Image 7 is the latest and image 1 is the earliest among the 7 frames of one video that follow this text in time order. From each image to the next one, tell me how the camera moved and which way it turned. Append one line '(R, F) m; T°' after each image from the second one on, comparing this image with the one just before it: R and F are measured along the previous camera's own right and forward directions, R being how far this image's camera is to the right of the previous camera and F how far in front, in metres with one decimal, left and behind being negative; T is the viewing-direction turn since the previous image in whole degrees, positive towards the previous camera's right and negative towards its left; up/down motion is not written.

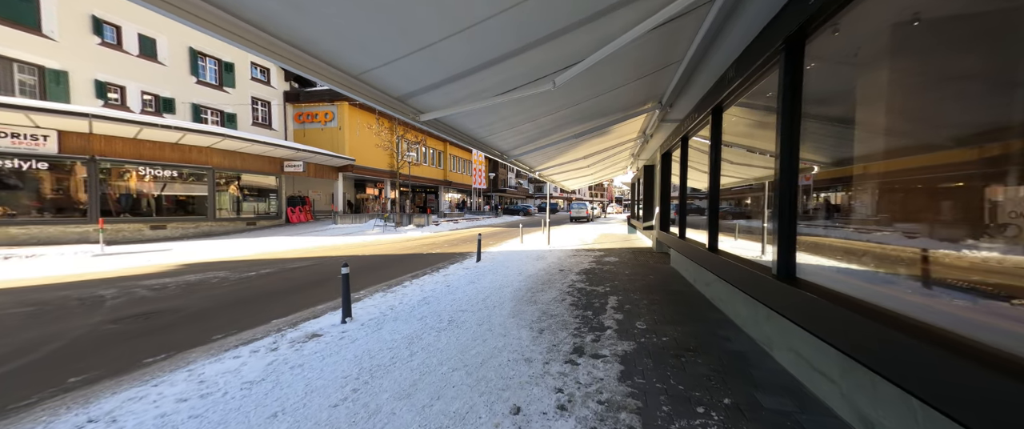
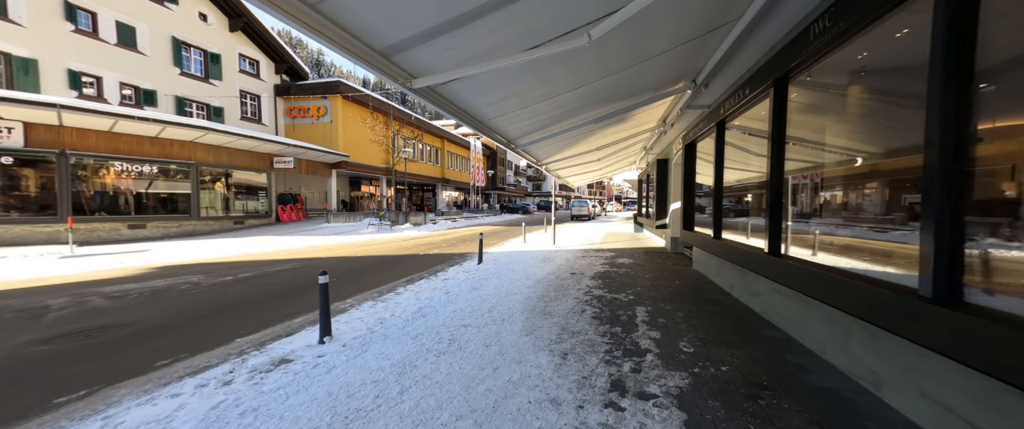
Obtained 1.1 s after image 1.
(-0.2, +0.8) m; 0°
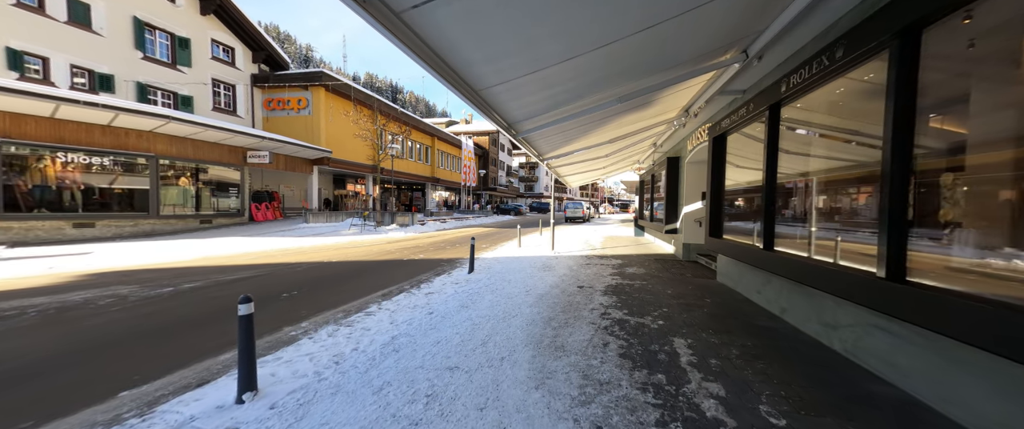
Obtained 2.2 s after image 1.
(-0.1, +1.1) m; +2°
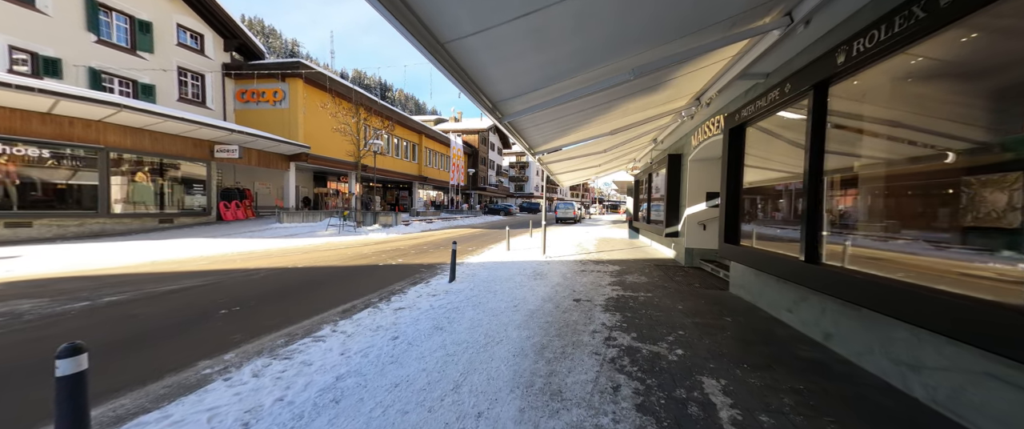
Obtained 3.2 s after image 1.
(+0.1, +0.9) m; +2°
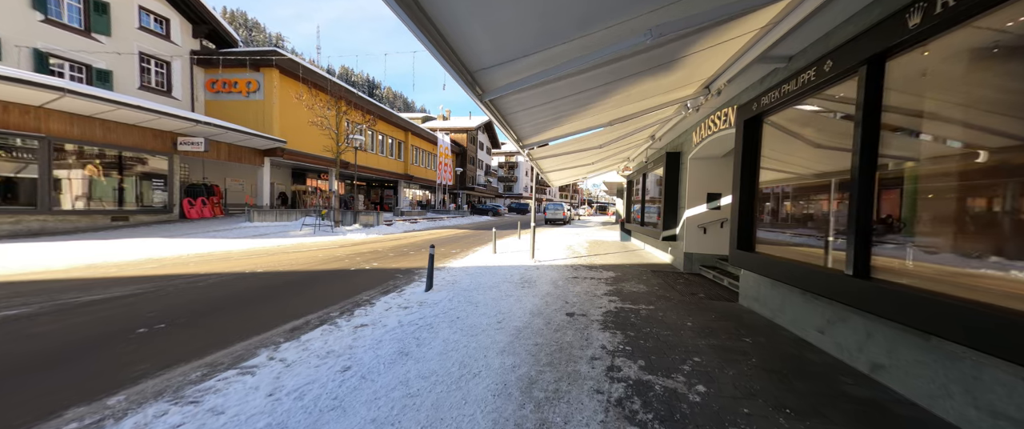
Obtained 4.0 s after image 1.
(+0.1, +0.7) m; +2°
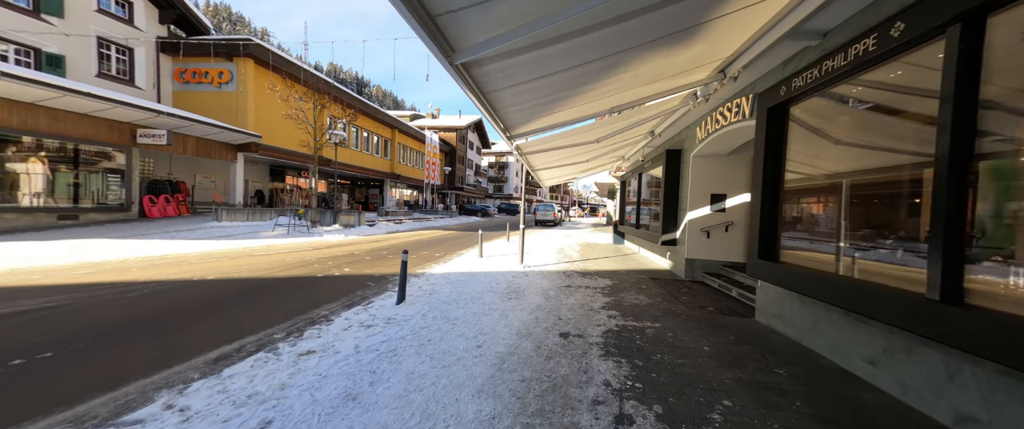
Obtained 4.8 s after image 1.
(+0.1, +0.7) m; +2°
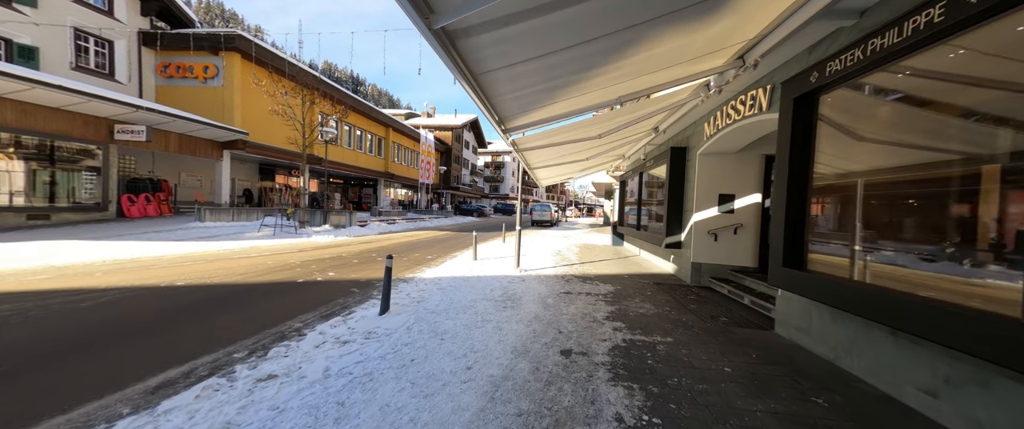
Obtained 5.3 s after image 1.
(0.0, +0.5) m; +1°
